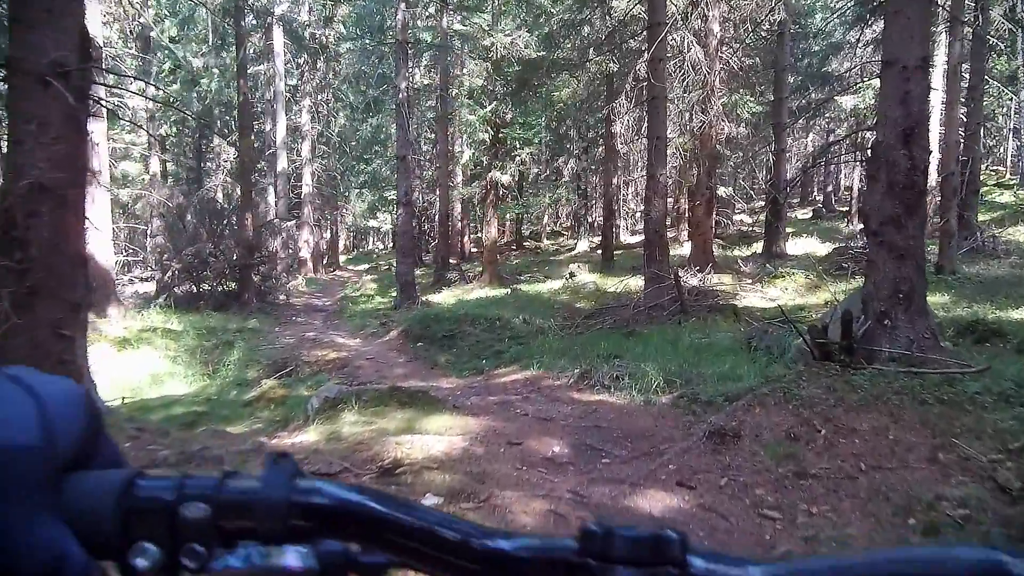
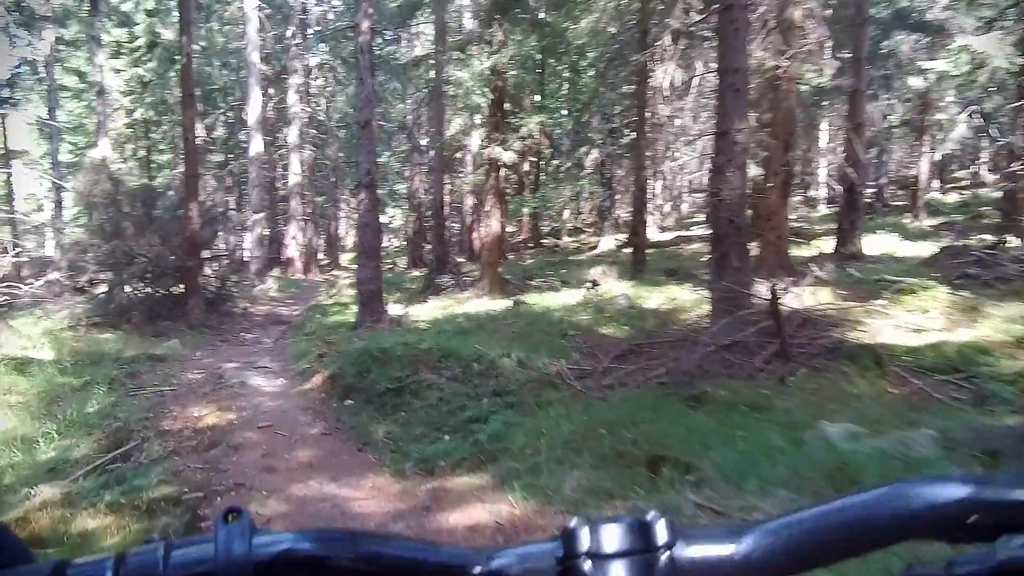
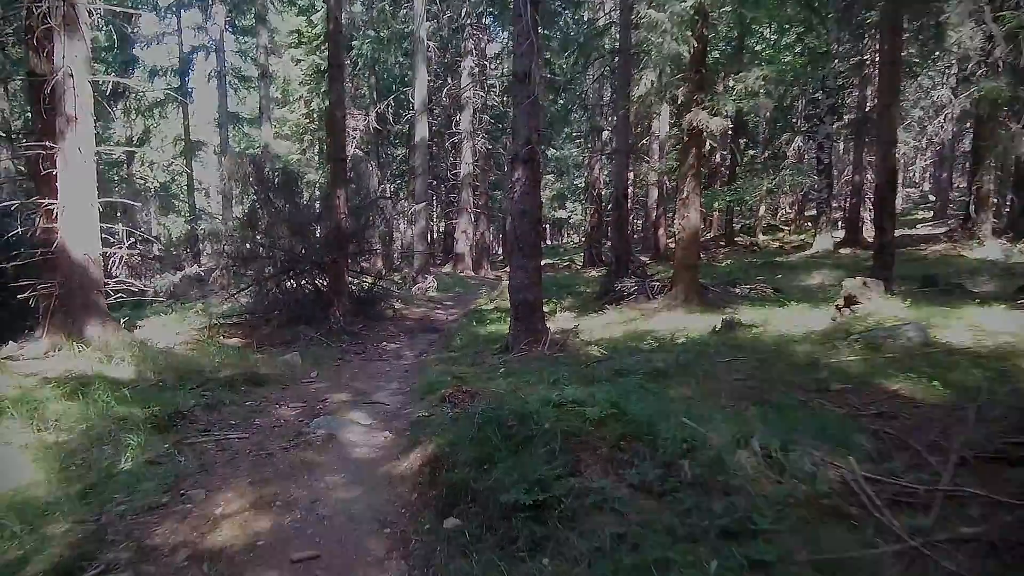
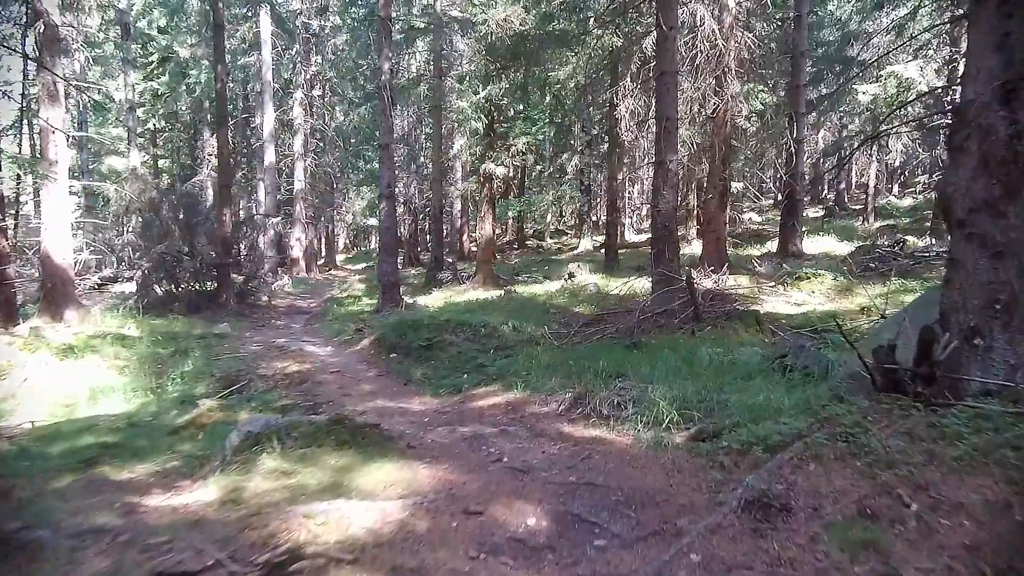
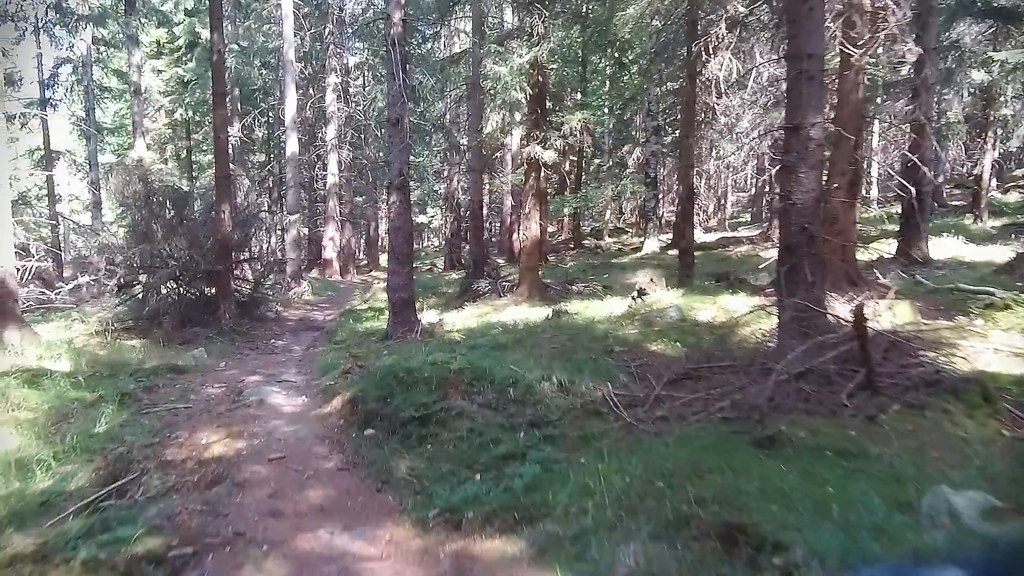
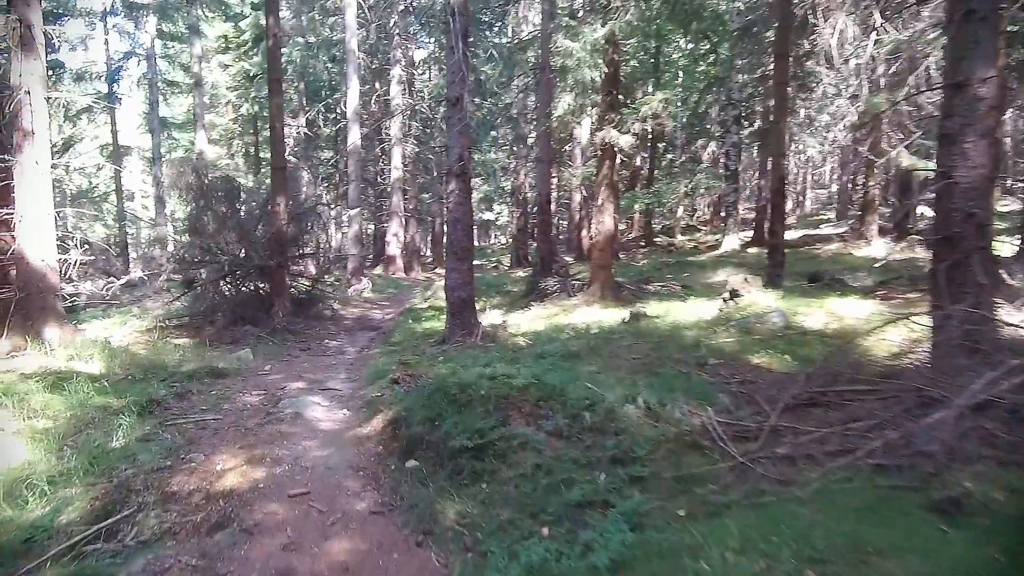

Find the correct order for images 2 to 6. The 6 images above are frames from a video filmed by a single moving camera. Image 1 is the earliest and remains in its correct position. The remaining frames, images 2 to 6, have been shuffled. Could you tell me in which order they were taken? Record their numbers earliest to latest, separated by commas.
4, 2, 5, 6, 3
